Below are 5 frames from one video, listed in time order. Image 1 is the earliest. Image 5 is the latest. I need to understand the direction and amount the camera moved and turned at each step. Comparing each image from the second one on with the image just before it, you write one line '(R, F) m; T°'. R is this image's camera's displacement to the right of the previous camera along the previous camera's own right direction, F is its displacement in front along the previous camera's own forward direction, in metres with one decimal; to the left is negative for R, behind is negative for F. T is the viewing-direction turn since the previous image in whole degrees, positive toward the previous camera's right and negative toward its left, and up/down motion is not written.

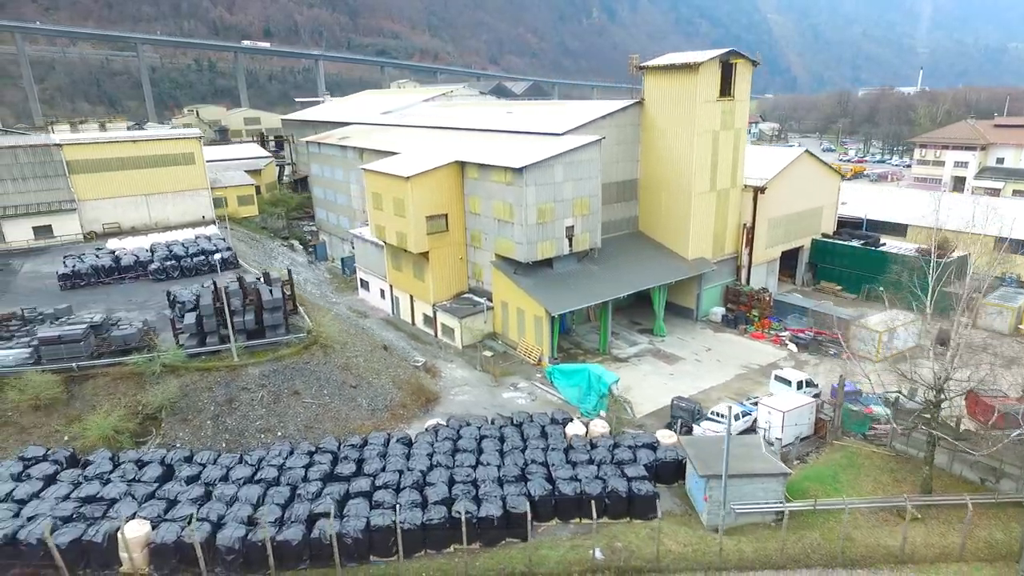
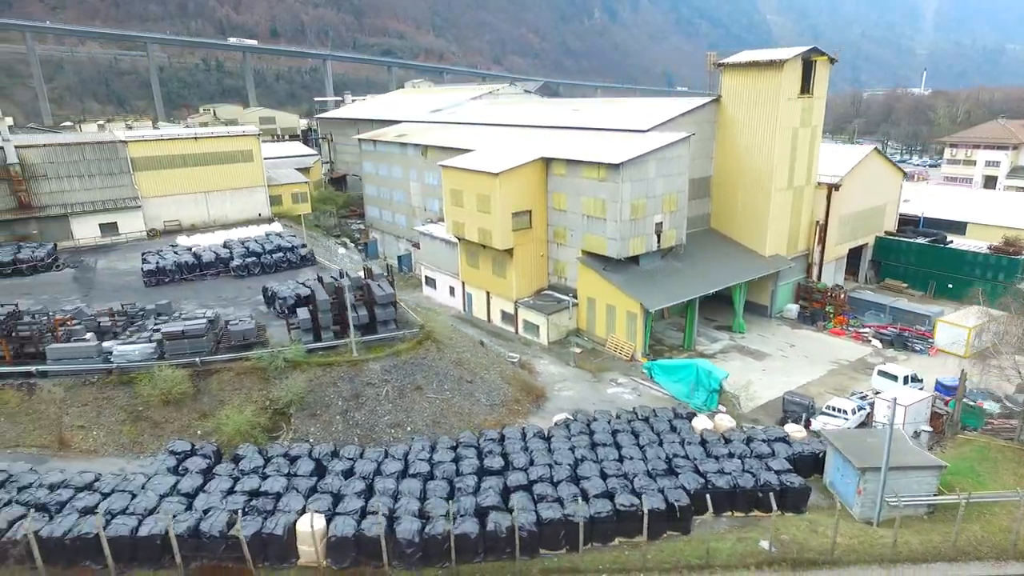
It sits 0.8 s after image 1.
(-3.5, 0.0) m; 0°
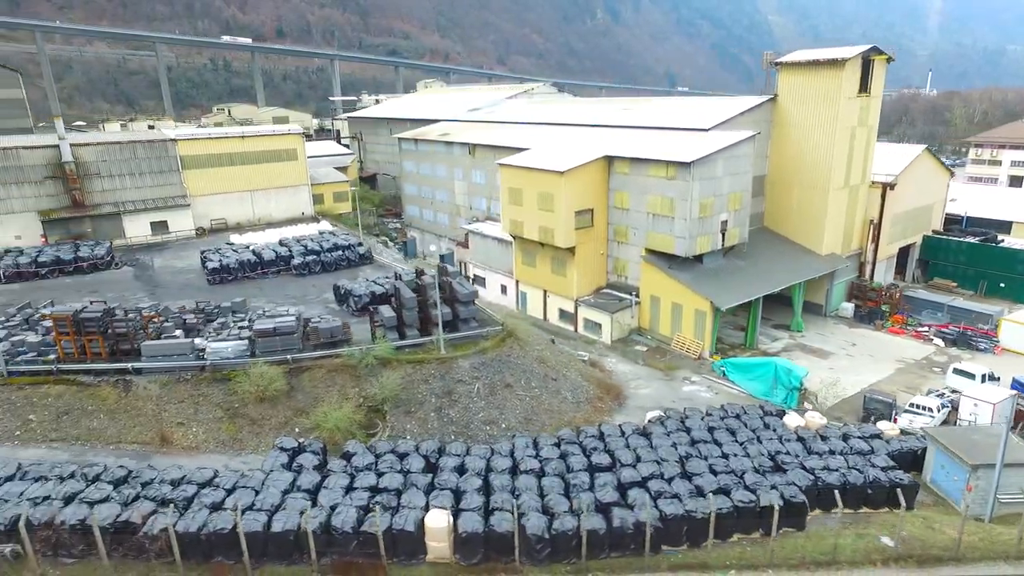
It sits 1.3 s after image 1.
(-2.5, 0.0) m; 0°
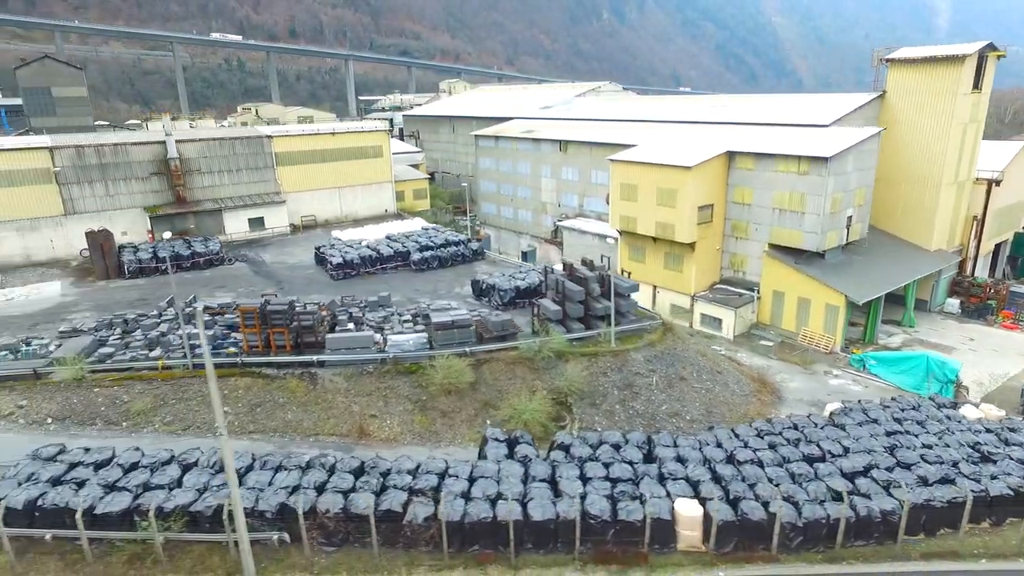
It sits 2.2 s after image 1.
(-4.8, 0.0) m; 0°
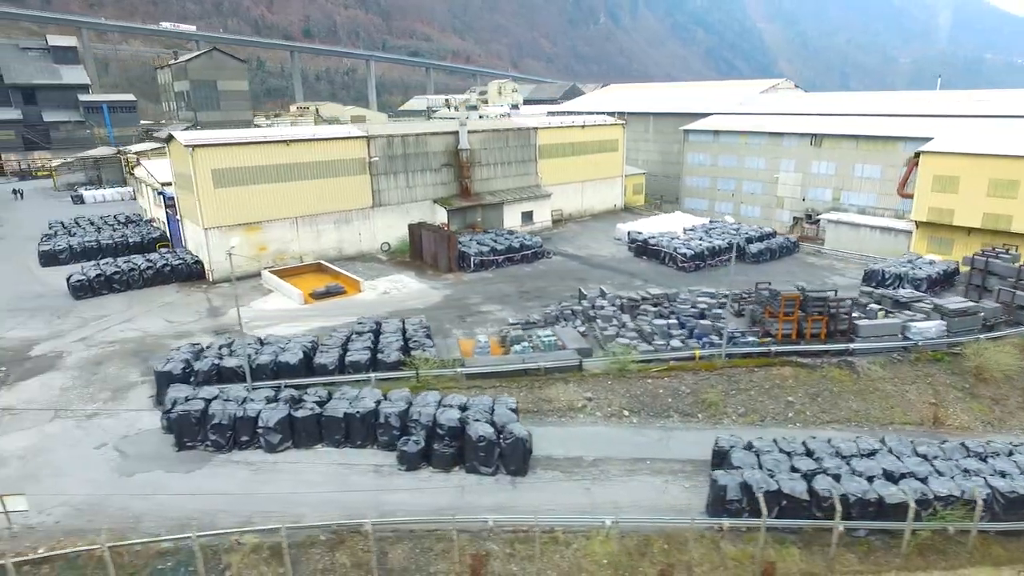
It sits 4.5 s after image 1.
(-14.3, +0.7) m; +2°
